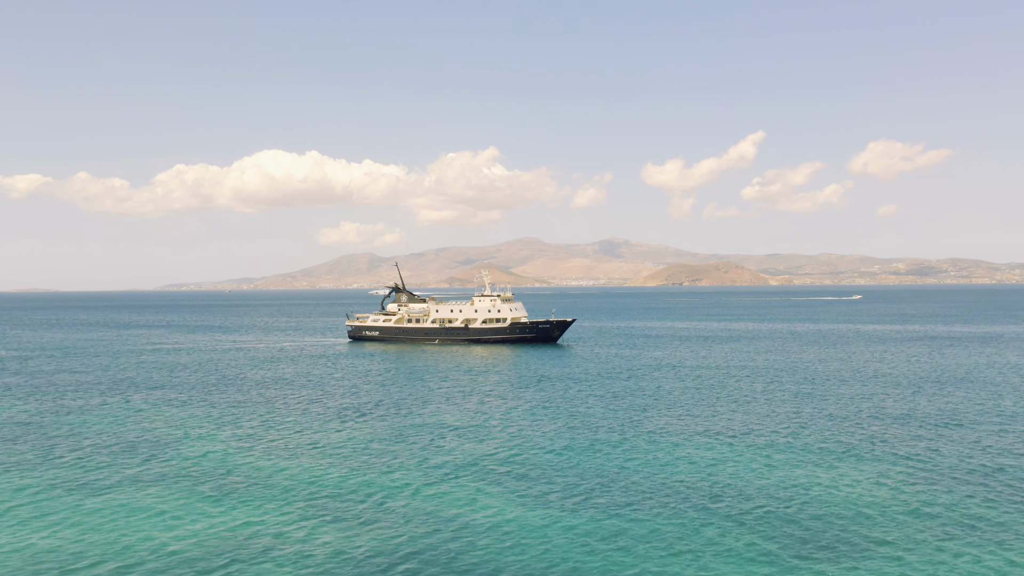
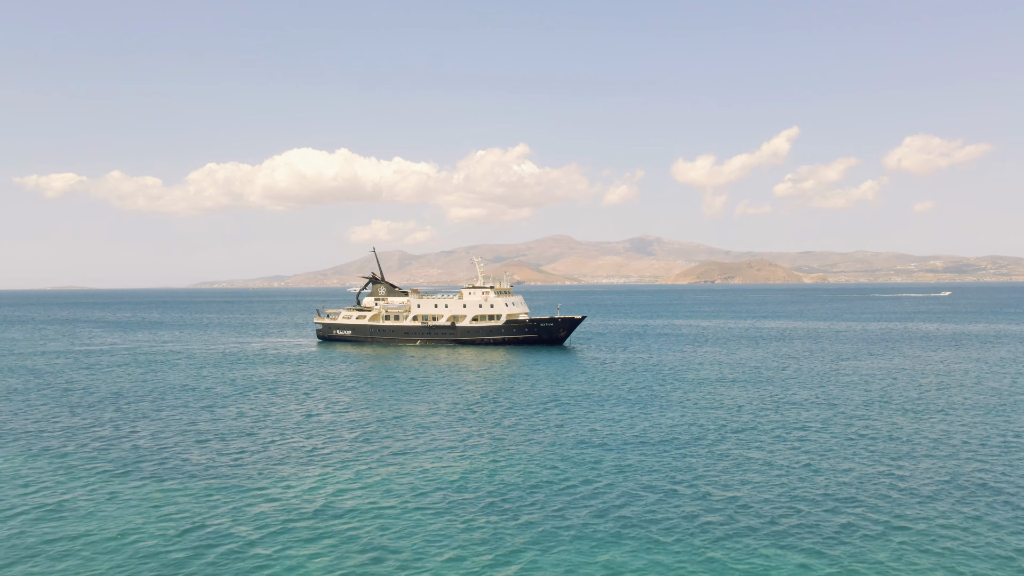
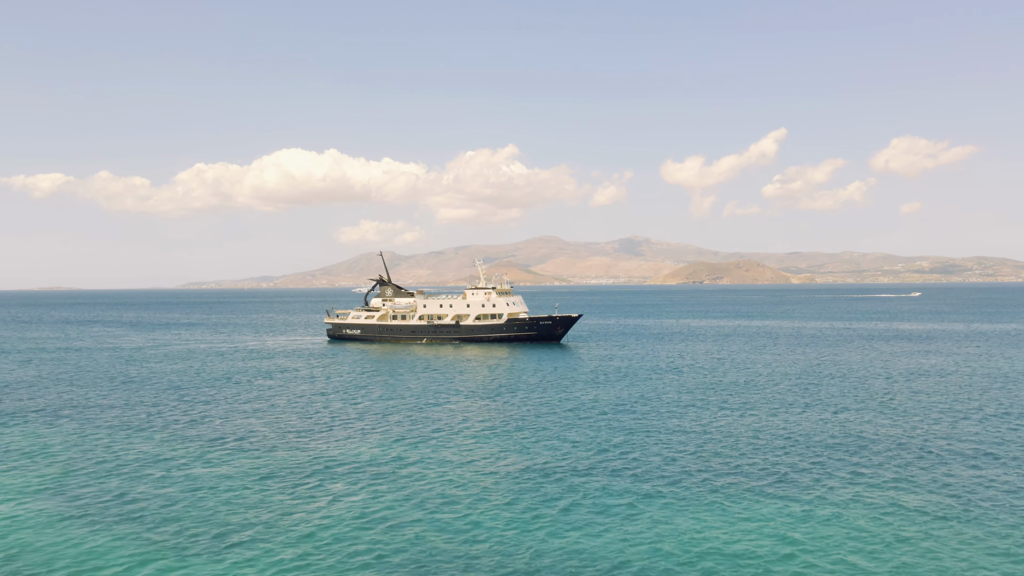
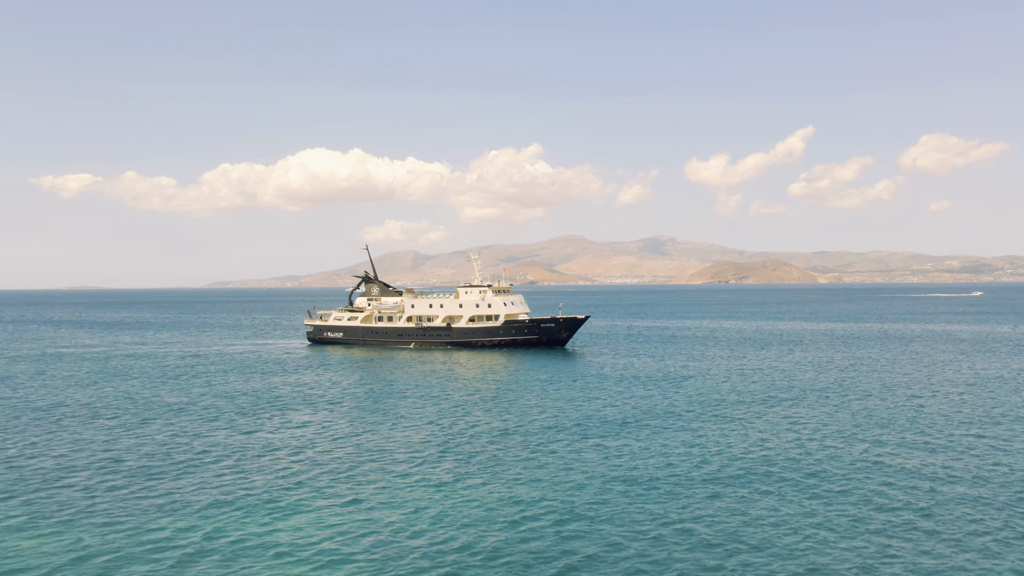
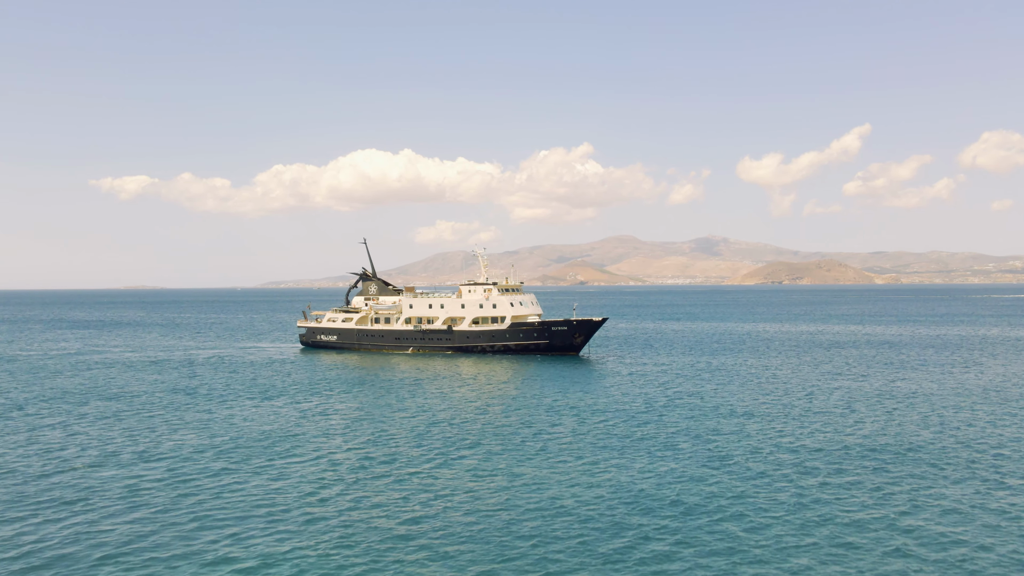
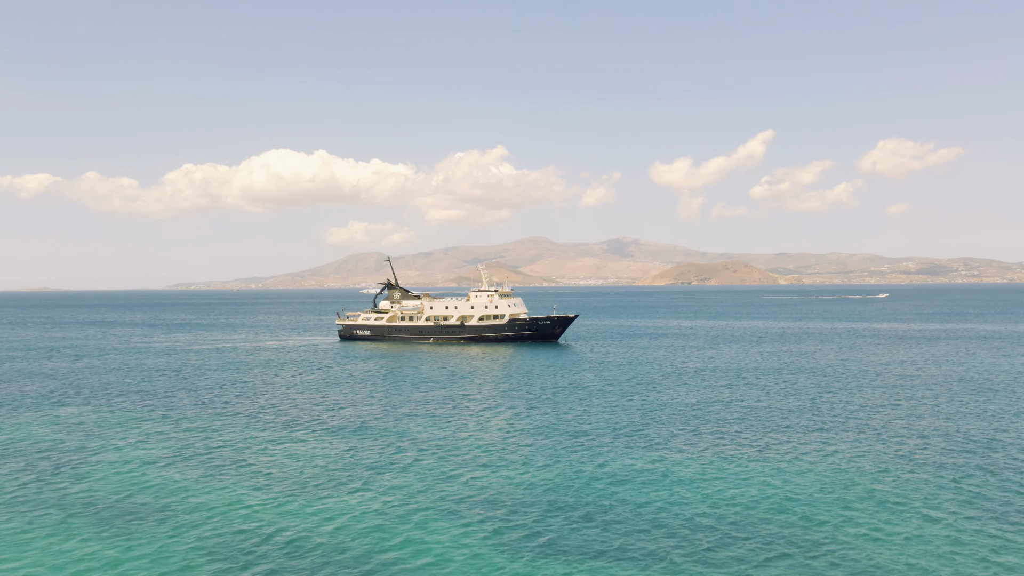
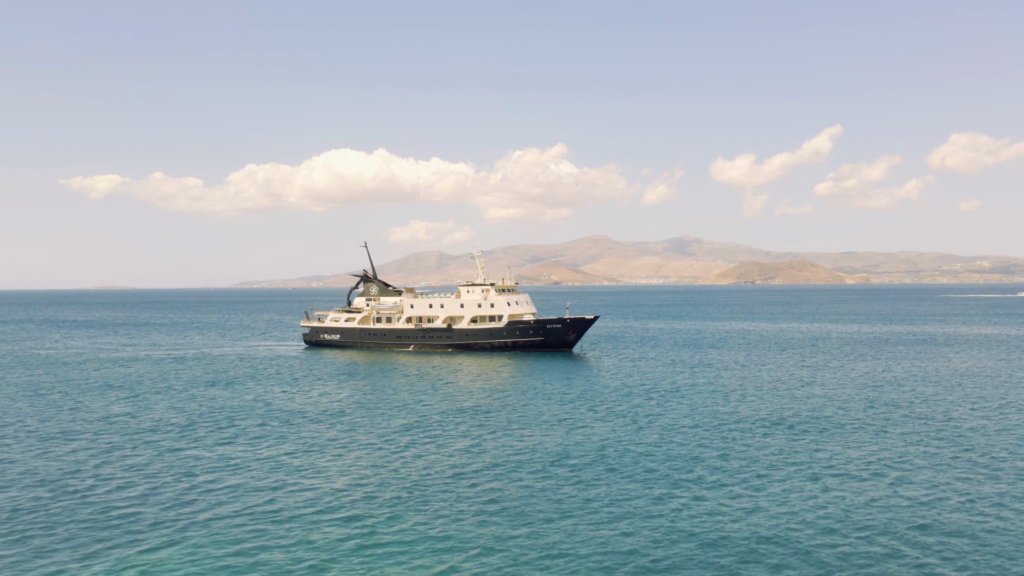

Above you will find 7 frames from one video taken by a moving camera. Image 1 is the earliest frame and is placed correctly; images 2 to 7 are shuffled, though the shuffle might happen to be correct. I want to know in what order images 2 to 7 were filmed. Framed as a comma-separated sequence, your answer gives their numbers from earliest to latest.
6, 3, 2, 4, 7, 5
